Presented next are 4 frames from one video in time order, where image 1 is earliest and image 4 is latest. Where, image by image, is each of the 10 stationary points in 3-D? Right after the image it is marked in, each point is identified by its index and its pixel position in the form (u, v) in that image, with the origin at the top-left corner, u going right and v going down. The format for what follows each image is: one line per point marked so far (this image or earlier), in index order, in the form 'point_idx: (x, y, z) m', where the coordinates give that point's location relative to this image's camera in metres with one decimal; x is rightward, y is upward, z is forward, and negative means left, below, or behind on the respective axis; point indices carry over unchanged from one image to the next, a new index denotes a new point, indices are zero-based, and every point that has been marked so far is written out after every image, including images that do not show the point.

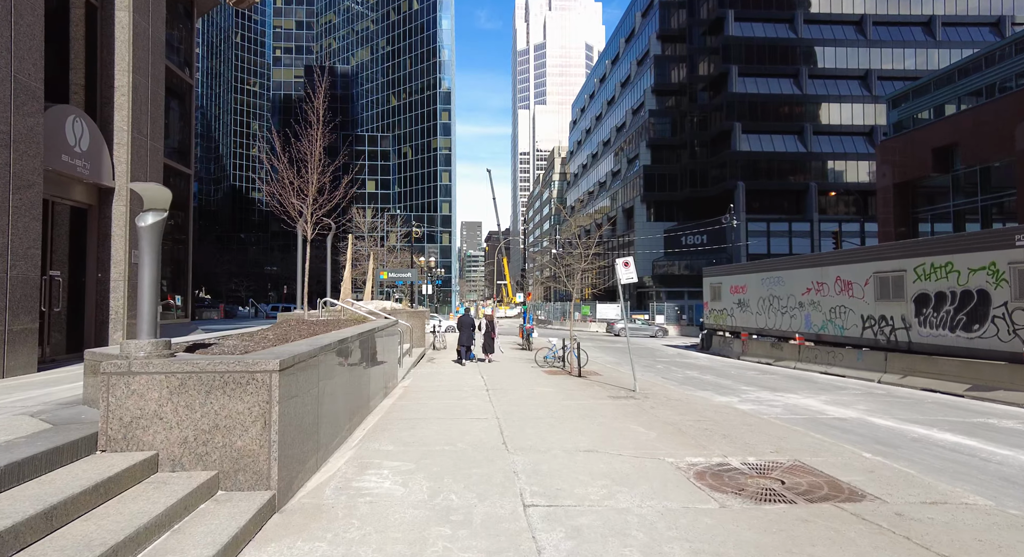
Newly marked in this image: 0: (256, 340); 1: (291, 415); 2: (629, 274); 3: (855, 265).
0: (-3.1, -0.7, +6.2) m
1: (-1.8, -1.1, +4.3) m
2: (+2.5, +0.1, +10.9) m
3: (+10.9, +0.4, +16.4) m
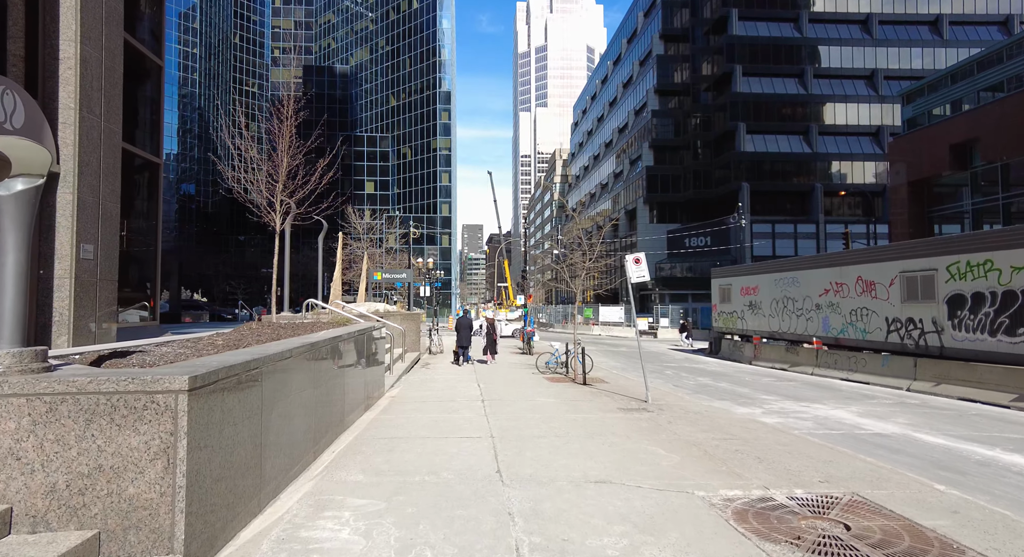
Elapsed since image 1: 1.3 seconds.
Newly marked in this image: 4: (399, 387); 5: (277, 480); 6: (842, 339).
0: (-3.1, -0.7, +5.2) m
1: (-1.9, -1.1, +3.2) m
2: (+2.4, +0.1, +9.8) m
3: (+10.9, +0.4, +15.3) m
4: (-2.6, -2.5, +11.7) m
5: (-2.0, -1.7, +4.5) m
6: (+10.8, -2.0, +16.9) m
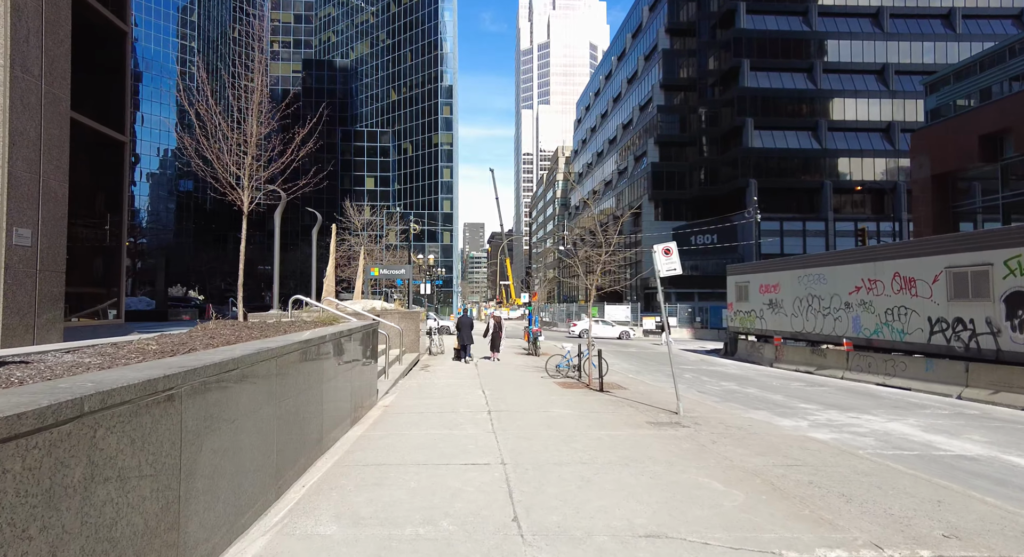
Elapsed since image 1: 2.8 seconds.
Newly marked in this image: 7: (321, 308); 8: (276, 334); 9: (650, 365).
0: (-3.0, -0.6, +3.9) m
1: (-1.7, -1.0, +2.0) m
2: (+2.6, +0.3, +8.5) m
3: (+11.1, +0.5, +14.0) m
4: (-2.4, -2.3, +10.4) m
5: (-1.8, -1.6, +3.2) m
6: (+11.0, -1.9, +15.6) m
7: (-4.2, -0.6, +11.2) m
8: (-2.8, -0.7, +6.1) m
9: (+4.8, -3.0, +17.7) m
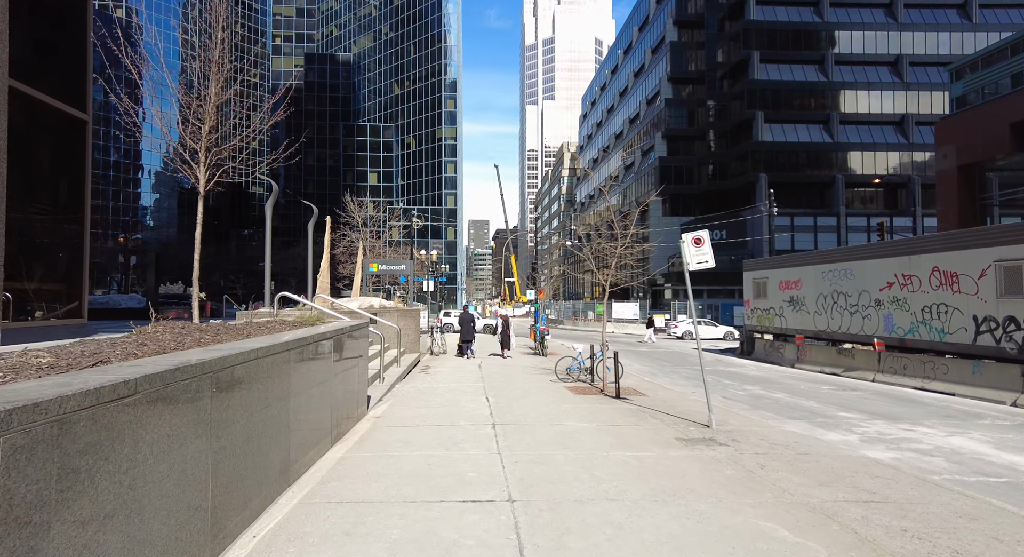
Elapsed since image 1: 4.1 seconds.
0: (-2.9, -0.5, +2.8) m
1: (-1.7, -0.9, +0.9) m
2: (+2.7, +0.3, +7.4) m
3: (+11.3, +0.7, +12.8) m
4: (-2.2, -2.2, +9.4) m
5: (-1.8, -1.6, +2.1) m
6: (+11.2, -1.7, +14.5) m
7: (-4.0, -0.5, +10.2) m
8: (-2.7, -0.6, +5.1) m
9: (+5.0, -2.8, +16.6) m
